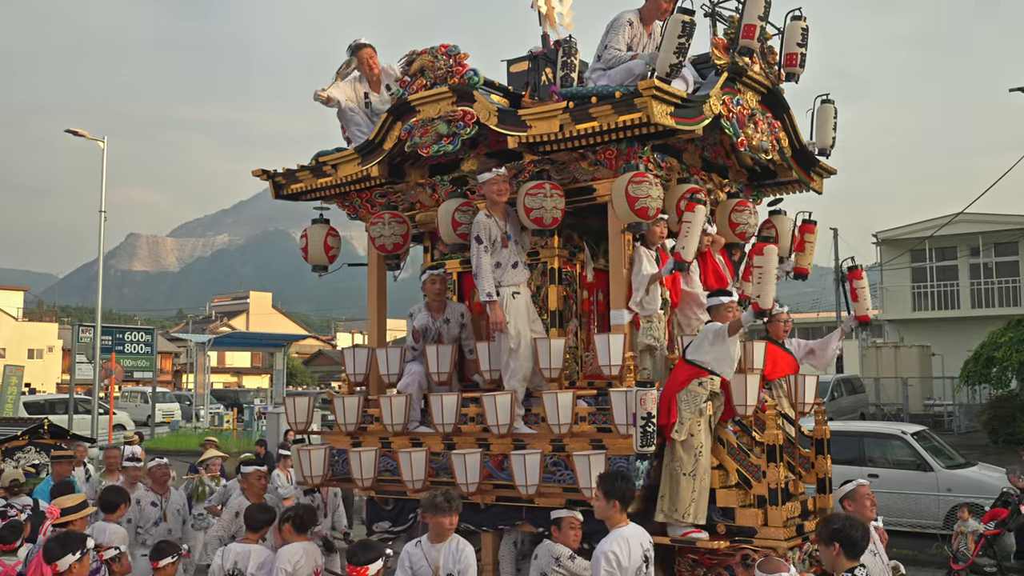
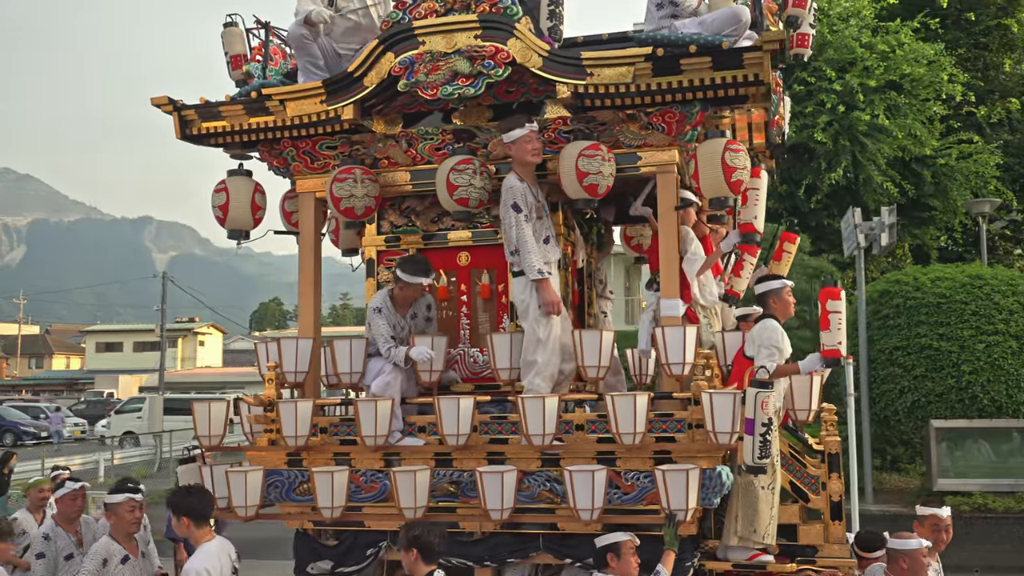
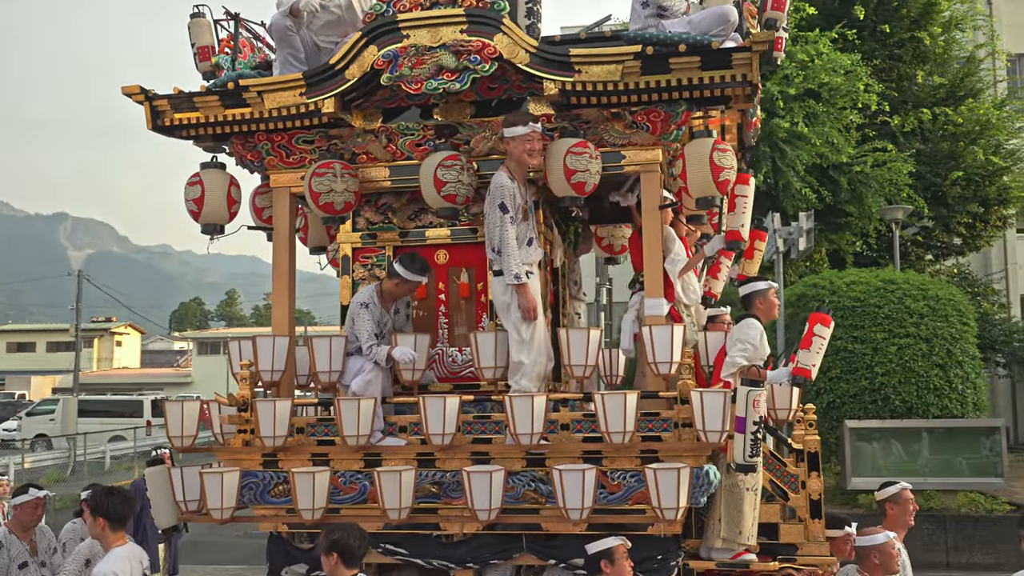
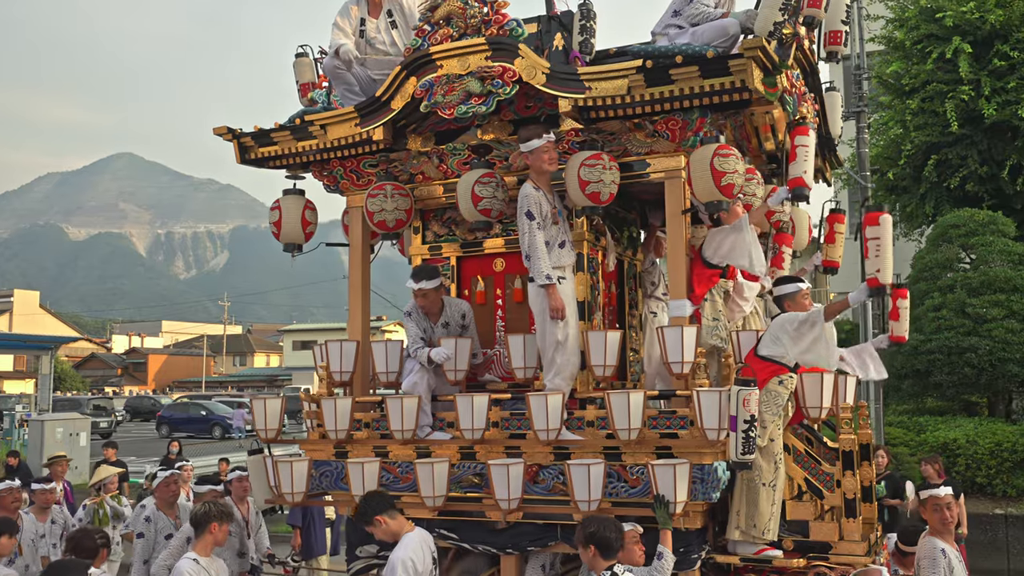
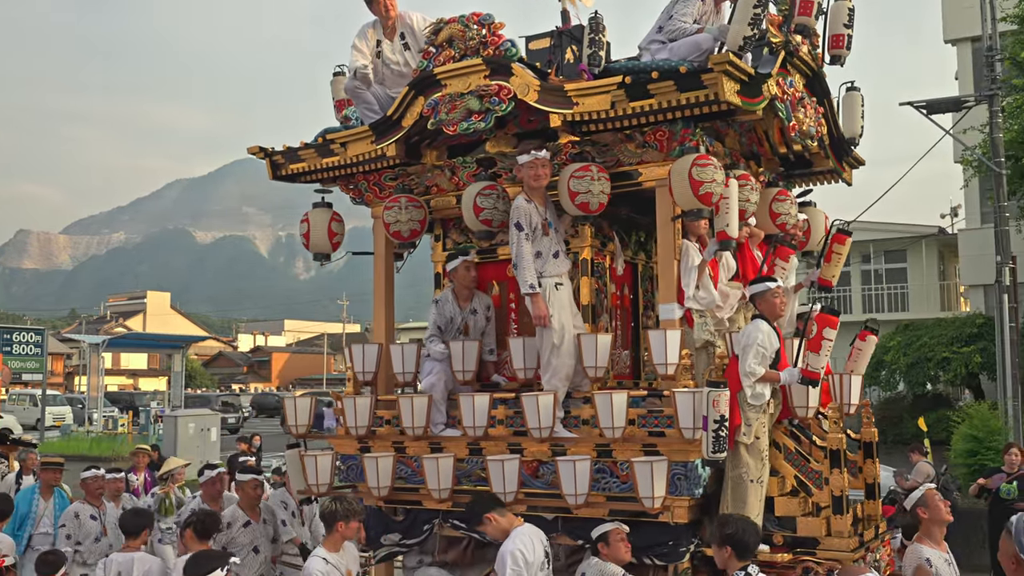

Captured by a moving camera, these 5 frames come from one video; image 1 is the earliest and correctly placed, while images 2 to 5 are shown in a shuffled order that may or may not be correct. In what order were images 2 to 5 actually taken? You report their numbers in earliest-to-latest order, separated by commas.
5, 4, 2, 3
